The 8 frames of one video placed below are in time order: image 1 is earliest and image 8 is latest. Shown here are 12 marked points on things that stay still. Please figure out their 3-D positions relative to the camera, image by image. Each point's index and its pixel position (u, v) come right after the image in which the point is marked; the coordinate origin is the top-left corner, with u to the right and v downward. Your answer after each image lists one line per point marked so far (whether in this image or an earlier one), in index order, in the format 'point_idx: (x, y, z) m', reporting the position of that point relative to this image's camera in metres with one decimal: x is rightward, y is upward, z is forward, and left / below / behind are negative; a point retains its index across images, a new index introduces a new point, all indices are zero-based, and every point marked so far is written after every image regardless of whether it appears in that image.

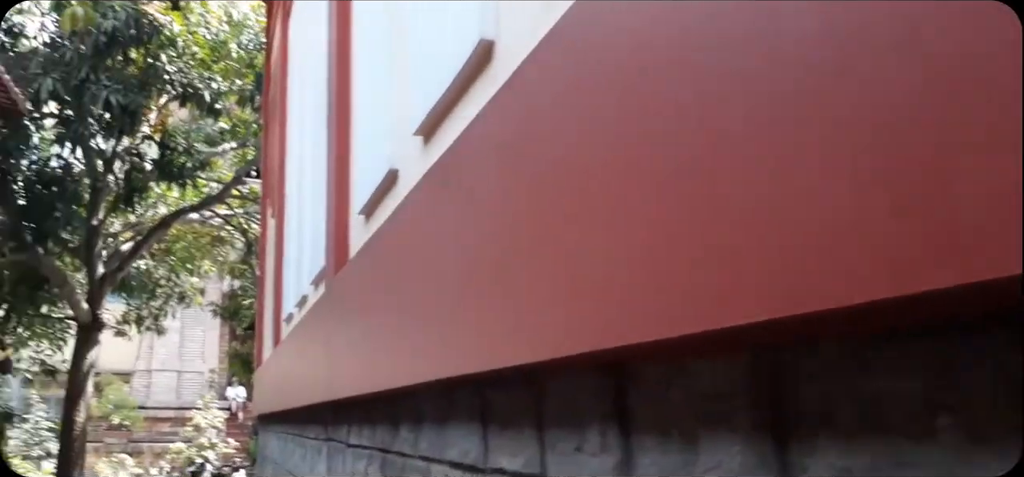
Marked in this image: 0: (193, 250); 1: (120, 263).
0: (-3.3, -0.1, +9.6) m
1: (-3.4, -0.2, +8.1) m
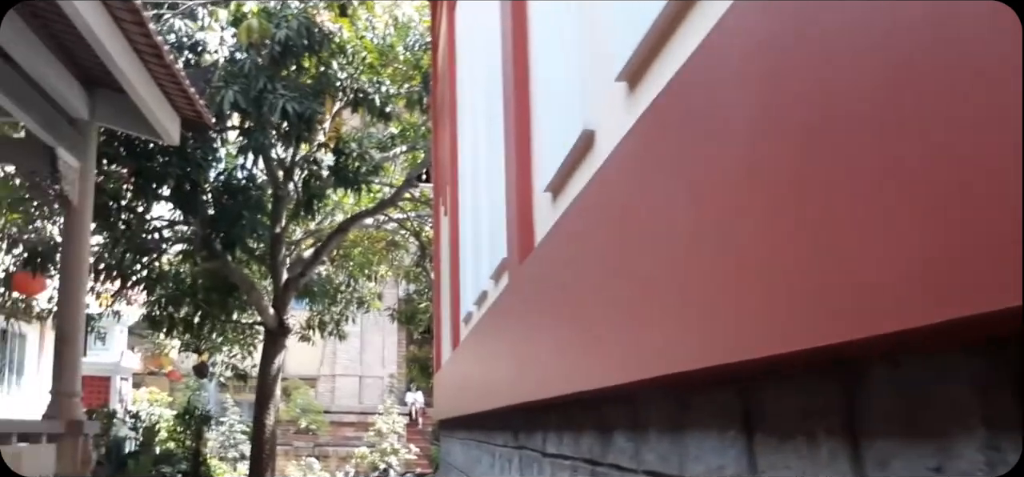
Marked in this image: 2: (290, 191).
0: (-1.5, -0.2, +9.7) m
1: (-1.8, -0.2, +8.2) m
2: (-1.9, +0.4, +7.9) m
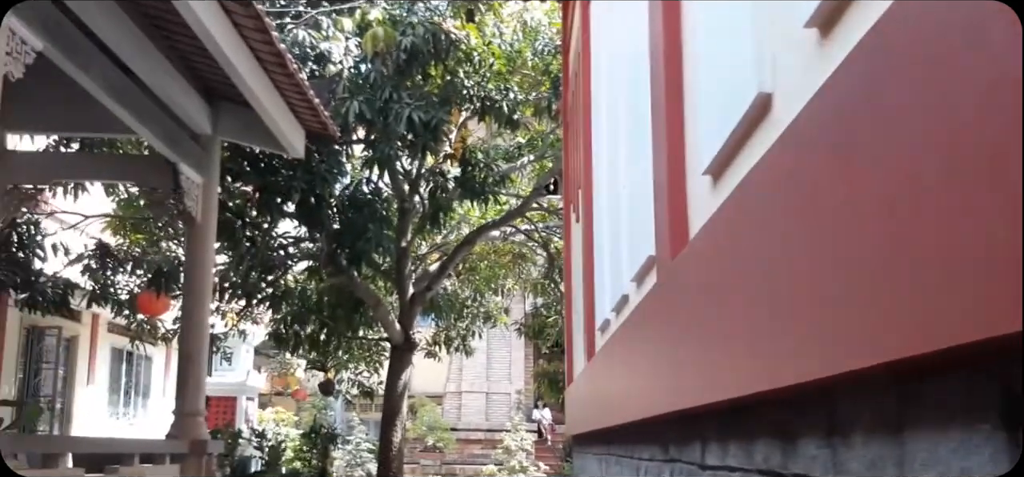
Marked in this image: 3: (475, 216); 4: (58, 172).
0: (-0.1, -0.3, +9.4) m
1: (-0.7, -0.4, +7.9) m
2: (-0.8, +0.3, +7.6) m
3: (-0.3, +0.2, +8.6) m
4: (-2.6, +0.4, +5.3) m
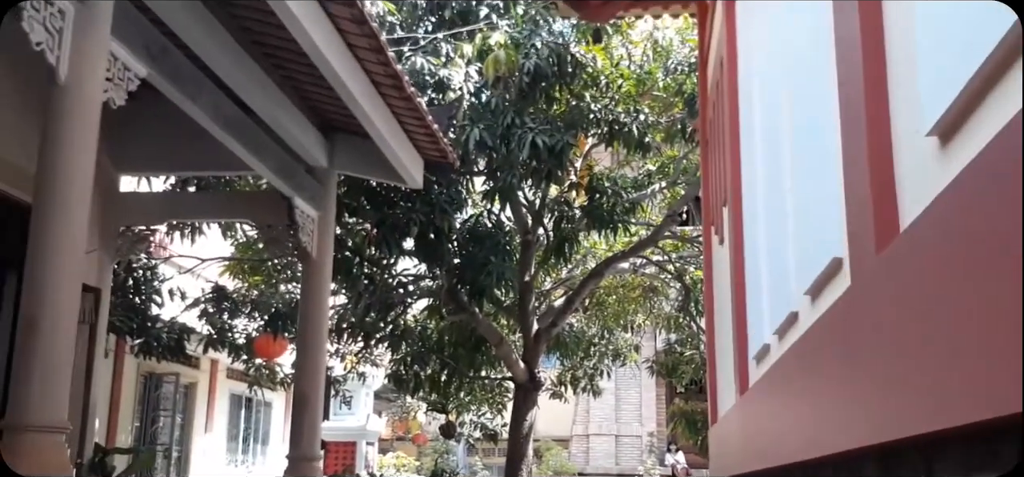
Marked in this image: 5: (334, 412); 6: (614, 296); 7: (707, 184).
0: (+1.1, -0.6, +8.8) m
1: (+0.3, -0.6, +7.5) m
2: (+0.2, 0.0, +7.2) m
3: (+0.8, -0.1, +8.1) m
4: (-1.9, +0.2, +5.1) m
5: (-1.9, -1.9, +10.1) m
6: (+1.0, -0.5, +8.8) m
7: (+1.1, +0.3, +5.3) m
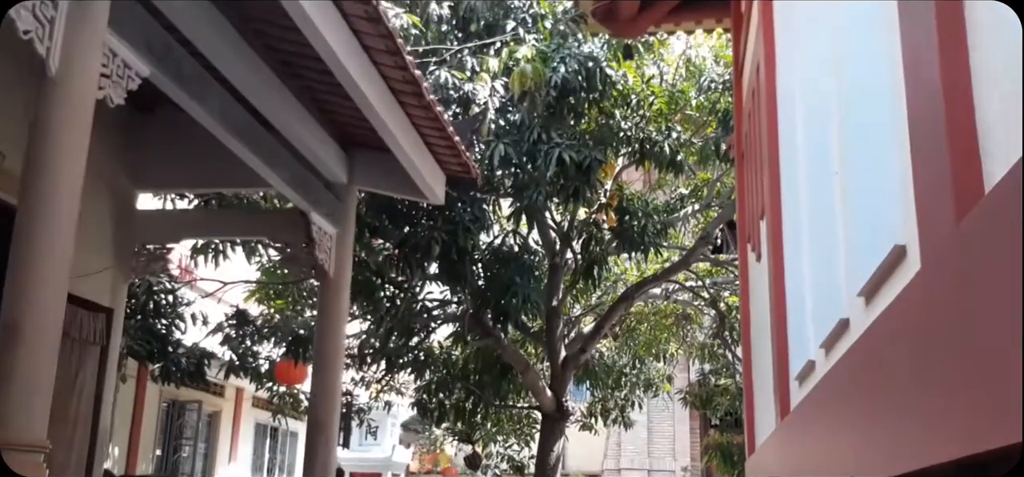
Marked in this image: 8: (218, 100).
0: (+1.3, -0.9, +8.5) m
1: (+0.5, -0.8, +7.2) m
2: (+0.4, -0.2, +7.0) m
3: (+1.0, -0.3, +7.8) m
4: (-1.7, +0.1, +5.0) m
5: (-1.6, -2.1, +9.8) m
6: (+1.2, -0.8, +8.5) m
7: (+1.3, +0.2, +5.1) m
8: (-1.2, +0.5, +3.7) m
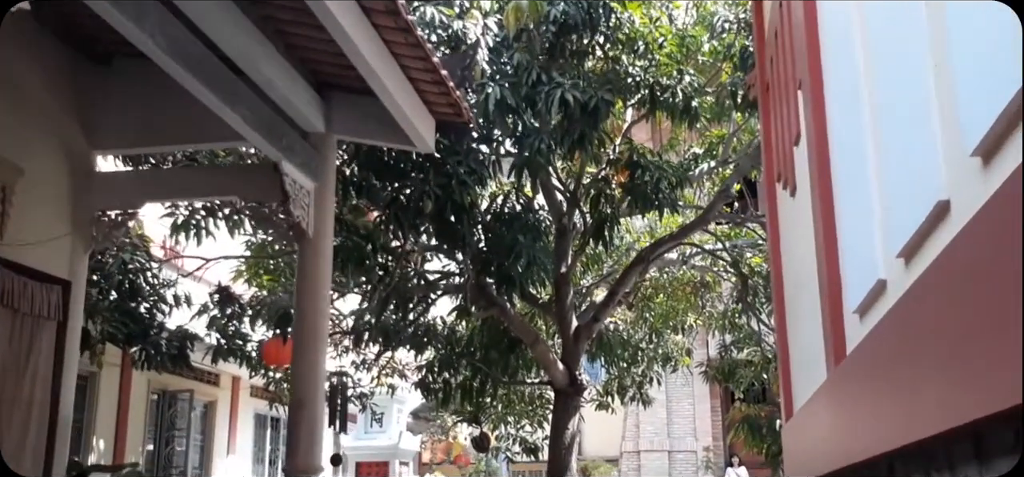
0: (+1.4, -0.6, +8.0) m
1: (+0.6, -0.5, +6.7) m
2: (+0.4, +0.1, +6.4) m
3: (+1.1, 0.0, +7.3) m
4: (-1.7, +0.2, +4.5) m
5: (-1.5, -1.9, +9.4) m
6: (+1.3, -0.5, +8.0) m
7: (+1.2, +0.5, +4.6) m
8: (-1.2, +0.7, +3.2) m
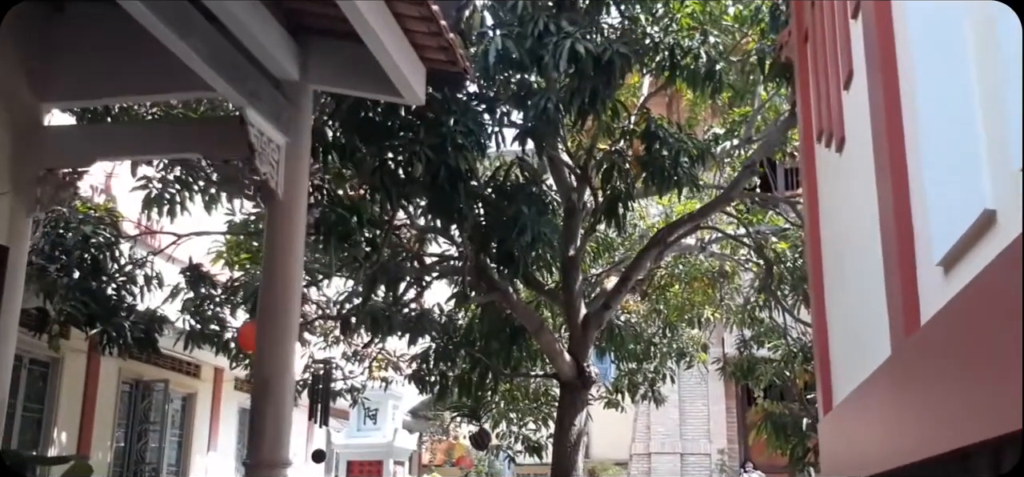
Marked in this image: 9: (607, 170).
0: (+1.4, -0.4, +7.4) m
1: (+0.6, -0.4, +6.1) m
2: (+0.5, +0.2, +5.9) m
3: (+1.1, +0.1, +6.7) m
4: (-1.7, +0.4, +4.0) m
5: (-1.5, -1.8, +8.8) m
6: (+1.3, -0.4, +7.5) m
7: (+1.3, +0.6, +4.0) m
8: (-1.2, +0.9, +2.7) m
9: (+0.6, +0.4, +5.5) m
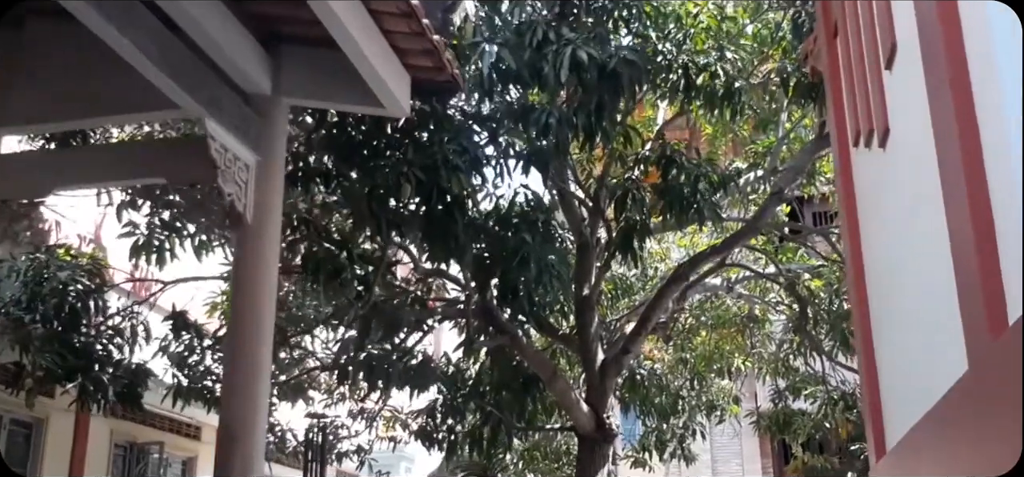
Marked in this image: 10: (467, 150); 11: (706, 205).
0: (+1.5, -0.8, +7.0) m
1: (+0.7, -0.7, +5.7) m
2: (+0.5, 0.0, +5.5) m
3: (+1.2, -0.2, +6.3) m
4: (-1.8, +0.3, +3.6) m
5: (-1.3, -2.2, +8.3) m
6: (+1.4, -0.7, +7.0) m
7: (+1.2, +0.5, +3.6) m
8: (-1.3, +0.8, +2.4) m
9: (+0.6, +0.2, +5.1) m
10: (-0.2, +0.4, +4.0) m
11: (+1.0, +0.2, +5.0) m
